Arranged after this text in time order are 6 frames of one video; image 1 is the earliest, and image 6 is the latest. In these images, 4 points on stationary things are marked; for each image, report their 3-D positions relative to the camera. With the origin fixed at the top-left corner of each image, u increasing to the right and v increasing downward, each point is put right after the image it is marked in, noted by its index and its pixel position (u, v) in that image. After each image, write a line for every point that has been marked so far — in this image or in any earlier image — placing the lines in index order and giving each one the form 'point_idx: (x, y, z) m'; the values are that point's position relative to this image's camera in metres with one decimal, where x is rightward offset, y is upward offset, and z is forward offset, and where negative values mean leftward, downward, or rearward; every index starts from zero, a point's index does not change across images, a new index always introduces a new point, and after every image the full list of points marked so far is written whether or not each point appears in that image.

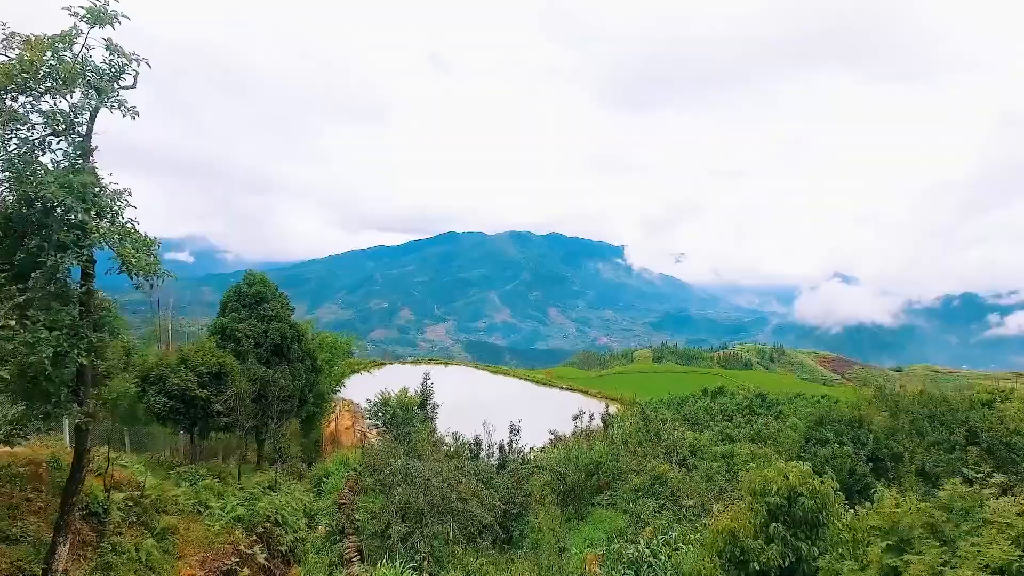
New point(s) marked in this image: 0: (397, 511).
0: (-3.8, -7.5, +15.6) m
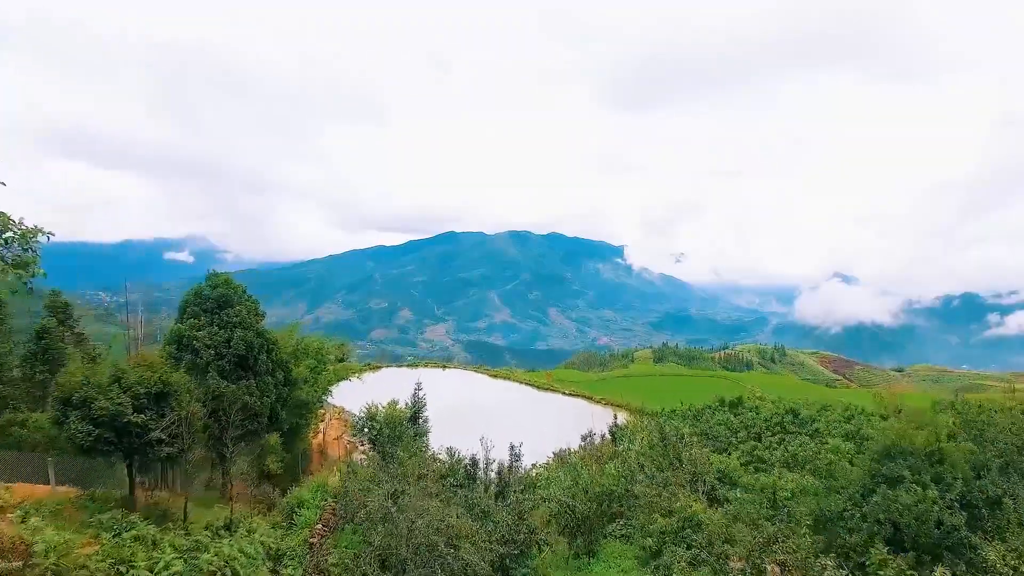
0: (-3.8, -7.5, +13.4) m
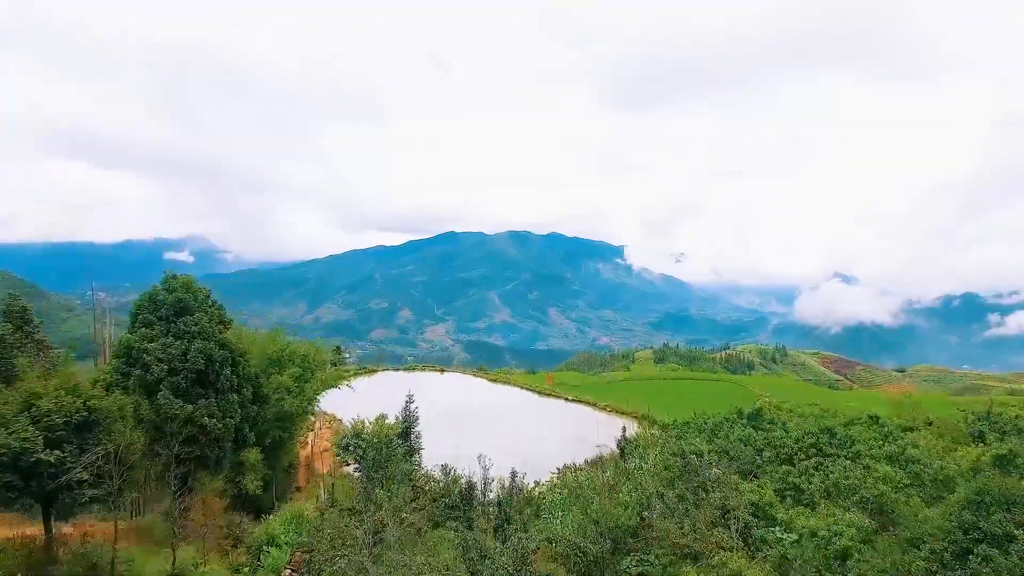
0: (-3.8, -7.7, +11.5) m
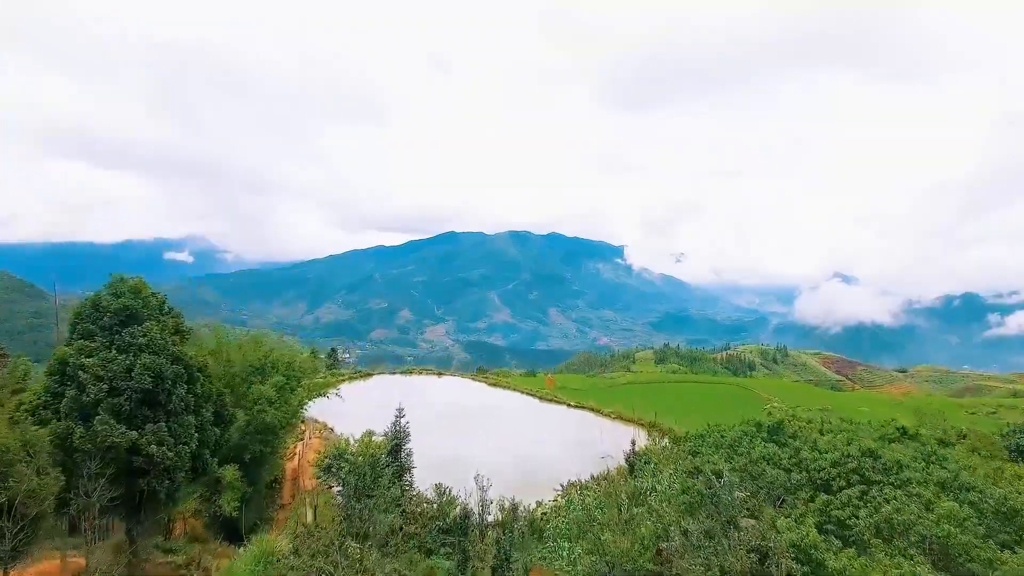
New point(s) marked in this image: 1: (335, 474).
0: (-3.8, -7.8, +9.7) m
1: (-7.1, -7.5, +19.3) m
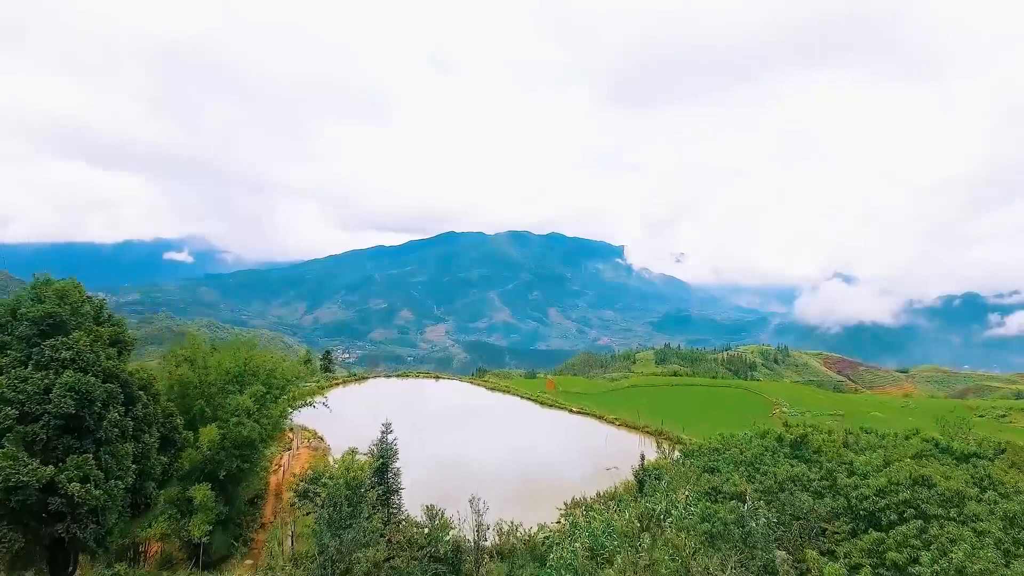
0: (-3.8, -7.8, +7.9) m
1: (-7.1, -7.6, +17.5) m
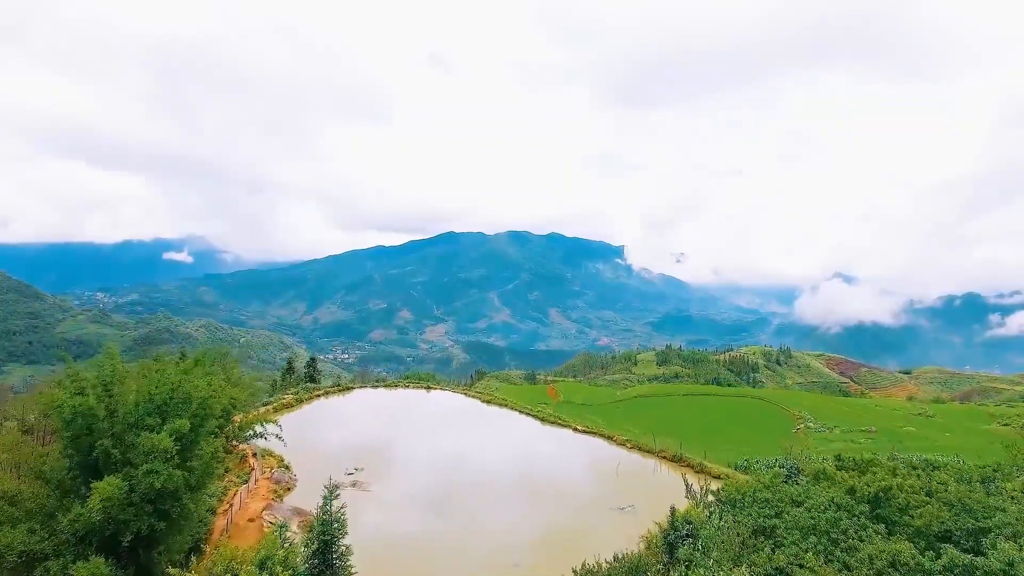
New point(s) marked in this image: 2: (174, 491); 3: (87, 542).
0: (-4.0, -8.2, +3.4) m
1: (-7.4, -7.9, +13.0) m
2: (-12.6, -7.9, +18.1) m
3: (-14.9, -8.9, +16.9) m
